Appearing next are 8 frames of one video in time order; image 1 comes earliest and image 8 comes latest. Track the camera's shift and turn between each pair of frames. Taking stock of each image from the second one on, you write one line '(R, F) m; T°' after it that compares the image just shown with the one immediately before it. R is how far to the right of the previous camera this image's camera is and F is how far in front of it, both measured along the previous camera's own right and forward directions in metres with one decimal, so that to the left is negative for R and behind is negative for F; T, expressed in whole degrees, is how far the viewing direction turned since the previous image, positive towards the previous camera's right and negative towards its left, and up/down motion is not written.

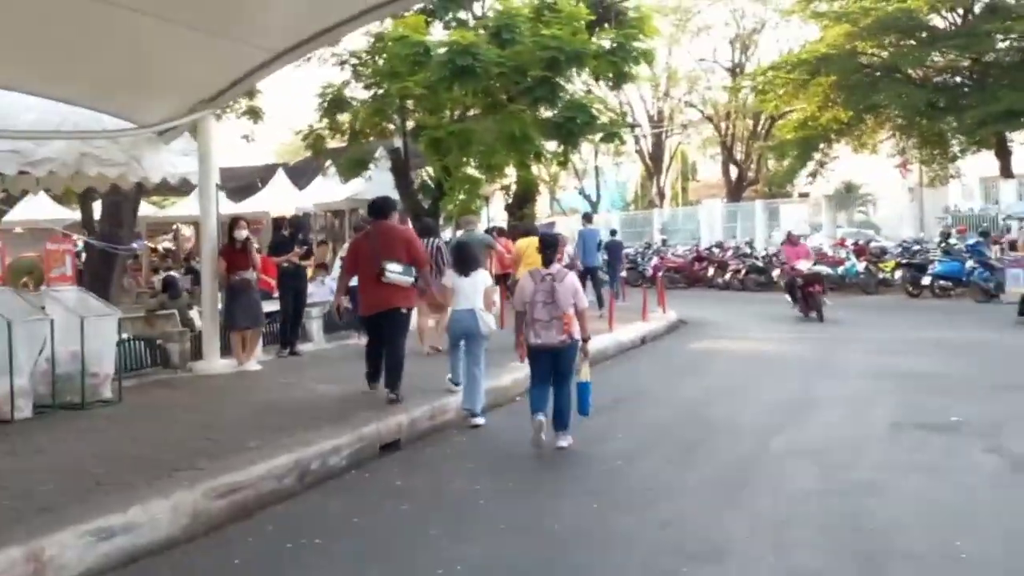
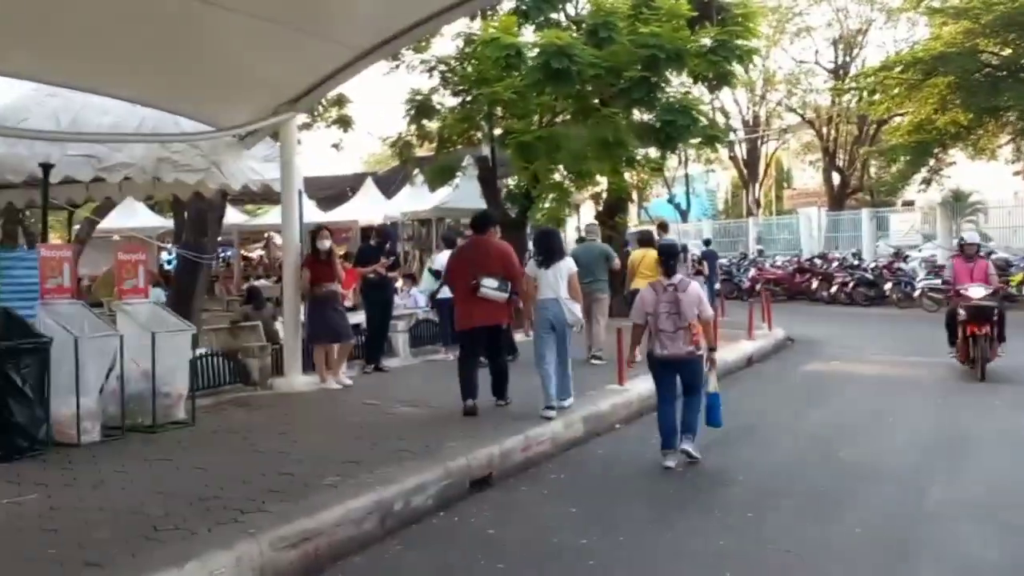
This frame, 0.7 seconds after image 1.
(-0.2, +1.0) m; -5°
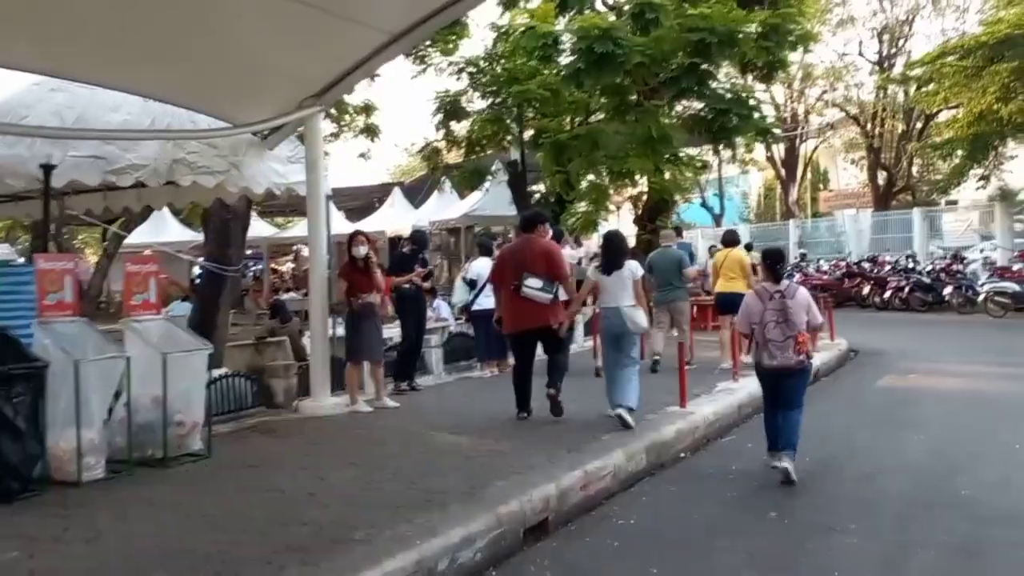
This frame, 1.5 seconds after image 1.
(-0.2, +1.1) m; -2°
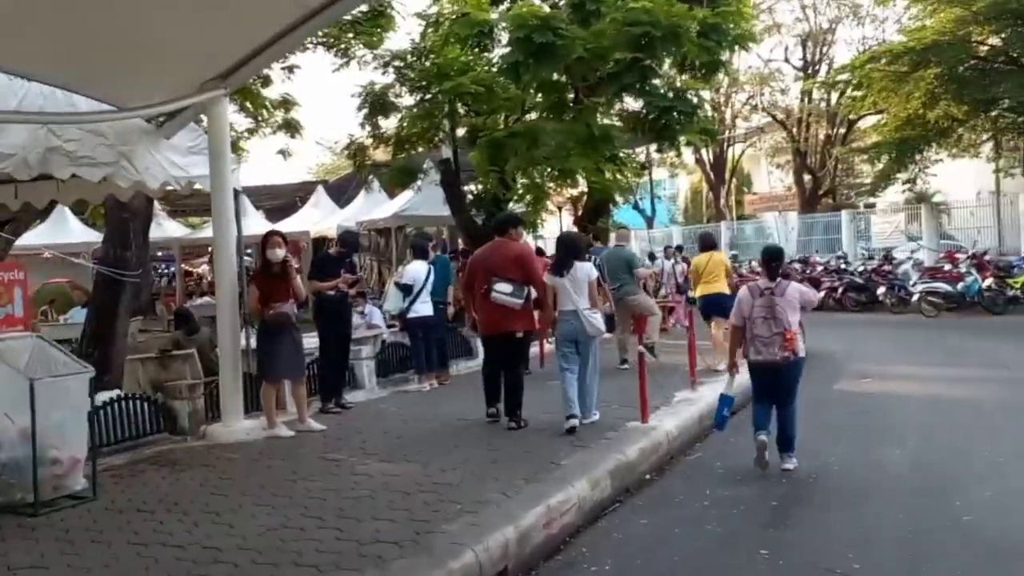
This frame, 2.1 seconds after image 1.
(-0.2, +1.2) m; +5°
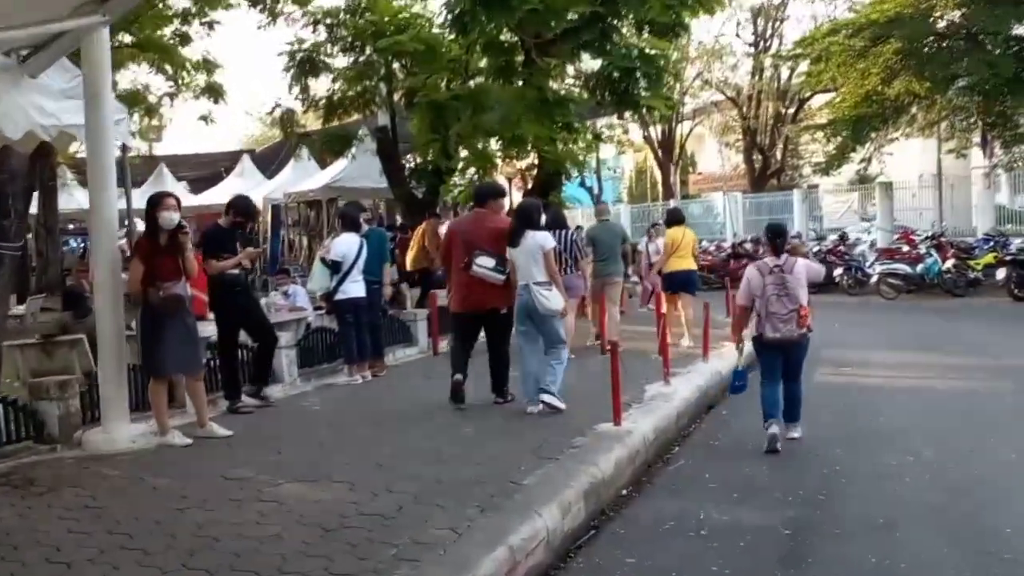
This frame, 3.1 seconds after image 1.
(-0.1, +1.5) m; +4°
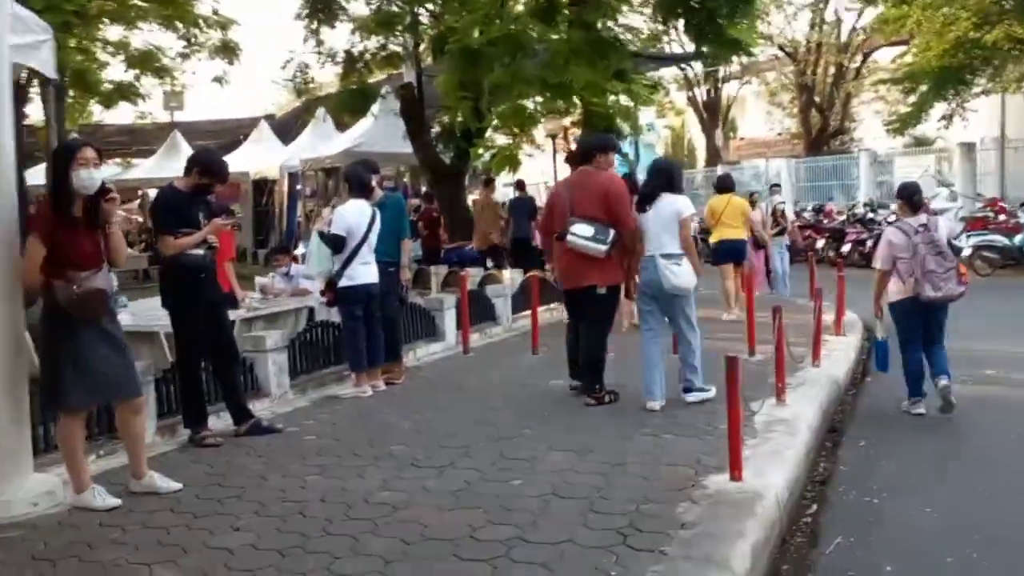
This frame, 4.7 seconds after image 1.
(-0.2, +2.4) m; -2°
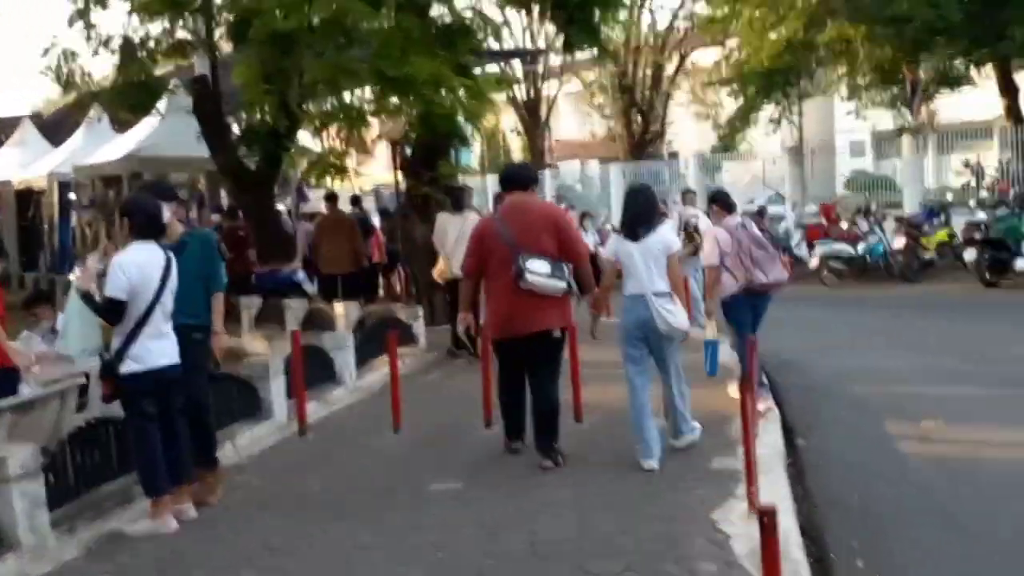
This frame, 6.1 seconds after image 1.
(-0.3, +2.1) m; +11°
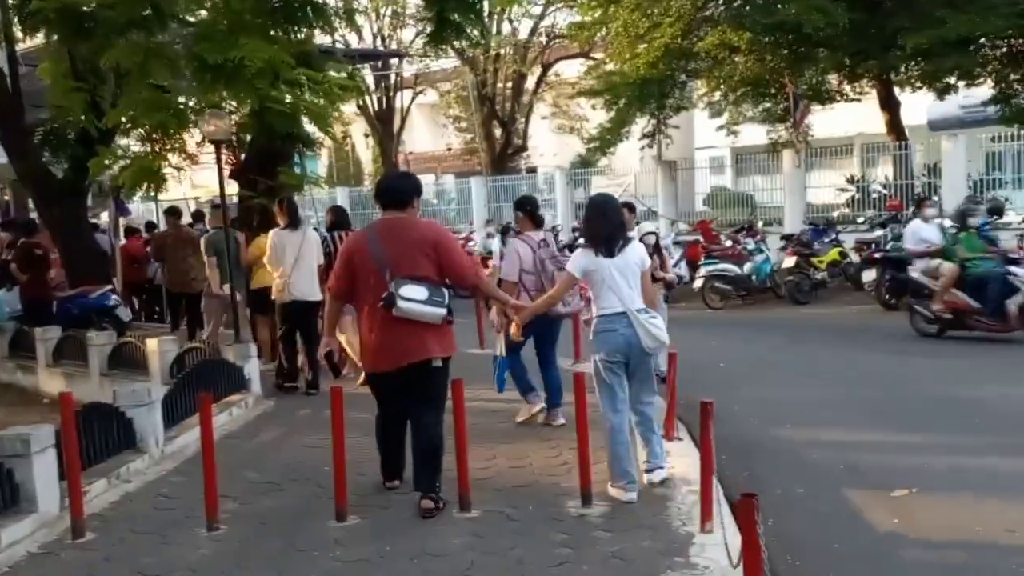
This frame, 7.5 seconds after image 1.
(-0.1, +2.0) m; +9°
